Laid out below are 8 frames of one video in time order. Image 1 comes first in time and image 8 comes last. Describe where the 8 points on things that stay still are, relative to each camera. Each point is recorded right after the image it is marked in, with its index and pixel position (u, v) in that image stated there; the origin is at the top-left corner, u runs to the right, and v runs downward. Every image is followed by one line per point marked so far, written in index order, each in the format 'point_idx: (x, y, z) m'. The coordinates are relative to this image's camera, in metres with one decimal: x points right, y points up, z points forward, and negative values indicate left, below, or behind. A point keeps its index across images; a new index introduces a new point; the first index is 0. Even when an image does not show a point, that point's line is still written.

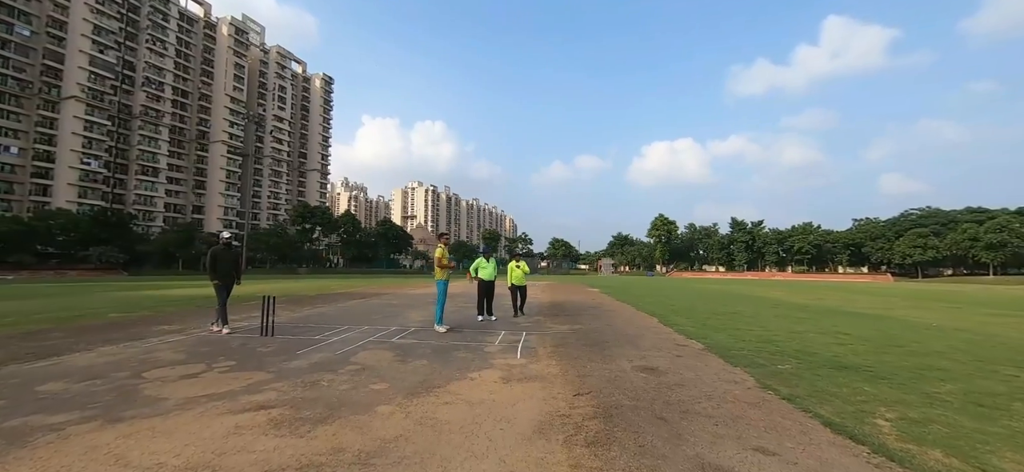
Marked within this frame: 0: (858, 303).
0: (+15.5, -3.0, +16.6) m
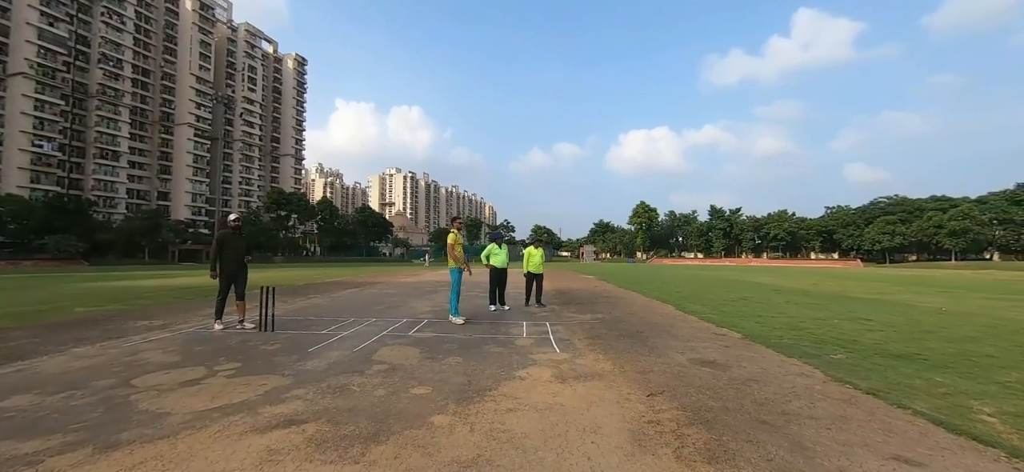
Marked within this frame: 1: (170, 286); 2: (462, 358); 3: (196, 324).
0: (+15.5, -2.4, +16.8) m
1: (-15.6, -2.3, +17.0) m
2: (-0.7, -1.7, +5.2) m
3: (-6.1, -1.7, +7.2) m
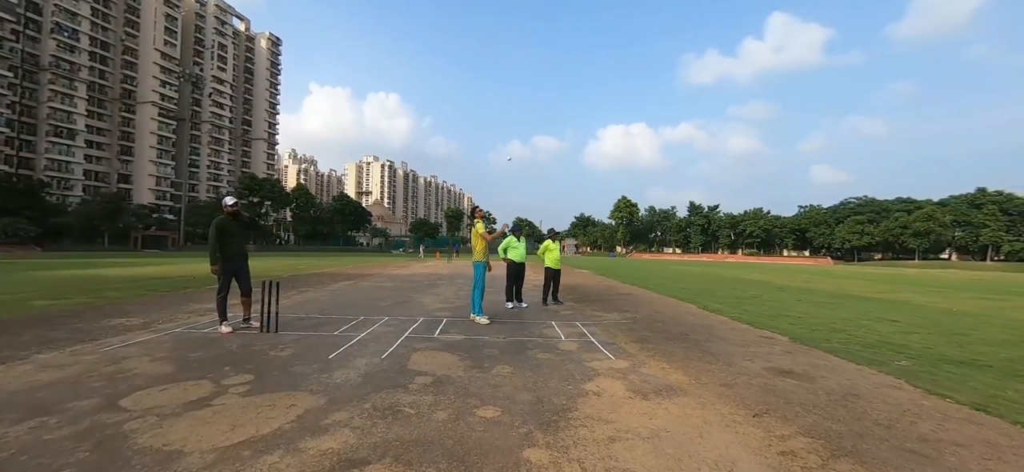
0: (+15.5, -2.3, +17.0) m
1: (-15.5, -1.7, +15.5) m
2: (0.0, -1.6, +4.5) m
3: (-5.5, -1.5, +6.3) m
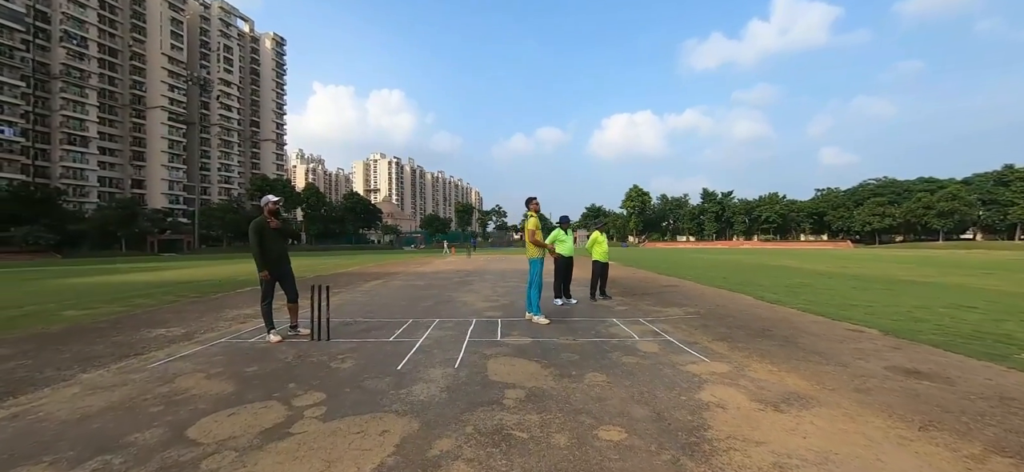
0: (+16.8, -1.5, +16.2) m
1: (-14.3, -1.8, +15.3) m
2: (+1.0, -1.5, +4.0) m
3: (-4.5, -1.5, +5.9) m
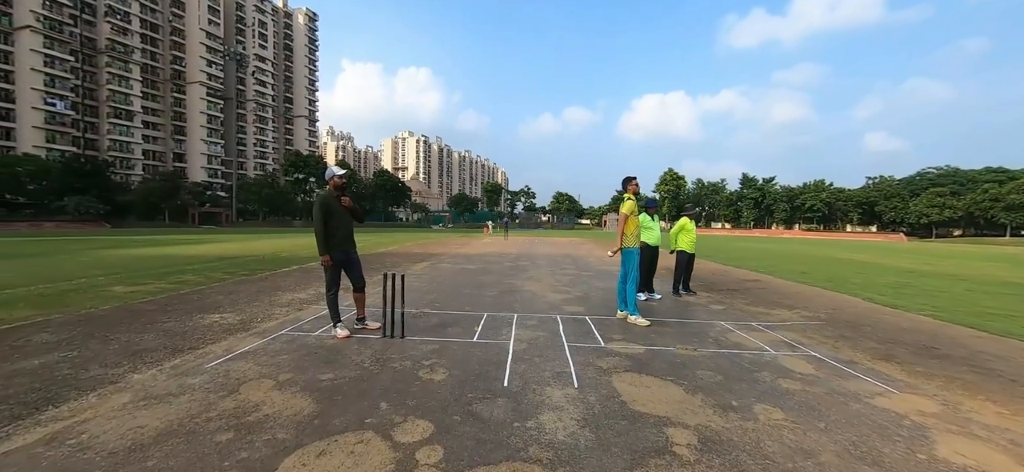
0: (+18.7, -1.4, +14.3) m
1: (-12.4, -0.8, +15.2) m
2: (+2.2, -1.4, +3.0) m
3: (-3.2, -1.2, +5.2) m
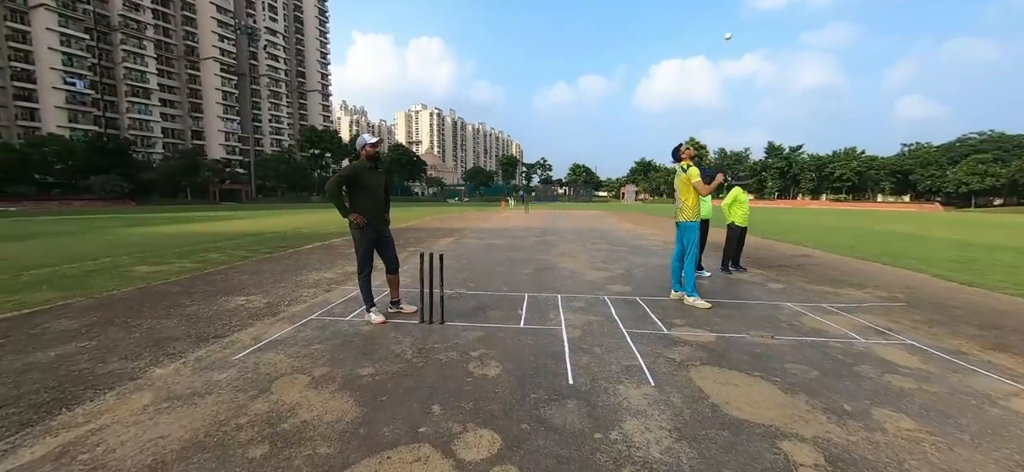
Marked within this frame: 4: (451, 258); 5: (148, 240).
0: (+19.6, -0.3, +13.1) m
1: (-11.5, +0.2, +15.2) m
2: (+2.7, -1.2, +2.5) m
3: (-2.6, -0.9, +4.9) m
4: (-1.4, -0.5, +8.2) m
5: (-12.1, -0.1, +12.5) m
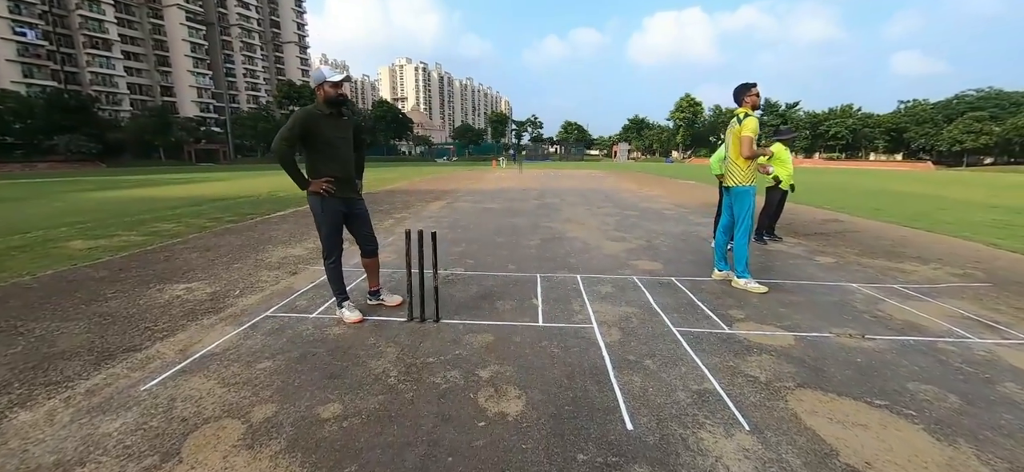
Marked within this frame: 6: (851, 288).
0: (+19.5, +1.1, +12.6) m
1: (-11.6, +1.5, +13.8) m
2: (+2.9, -1.1, +1.7) m
3: (-2.5, -0.6, +3.9) m
4: (-1.4, +0.1, +7.2) m
5: (-12.2, +0.9, +11.1) m
6: (+3.7, -0.6, +4.1) m
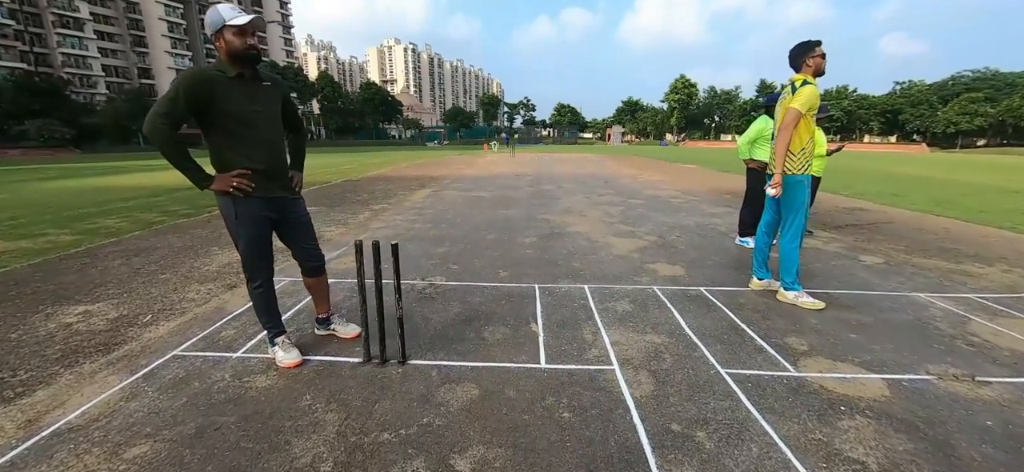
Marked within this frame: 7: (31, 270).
0: (+19.3, +1.6, +12.0) m
1: (-11.8, +1.7, +12.7) m
2: (+2.9, -1.2, +0.9) m
3: (-2.5, -0.6, +3.0) m
4: (-1.5, +0.2, +6.3) m
5: (-12.4, +1.0, +10.0) m
6: (+3.6, -0.6, +3.3) m
7: (-5.4, -0.3, +4.1) m
